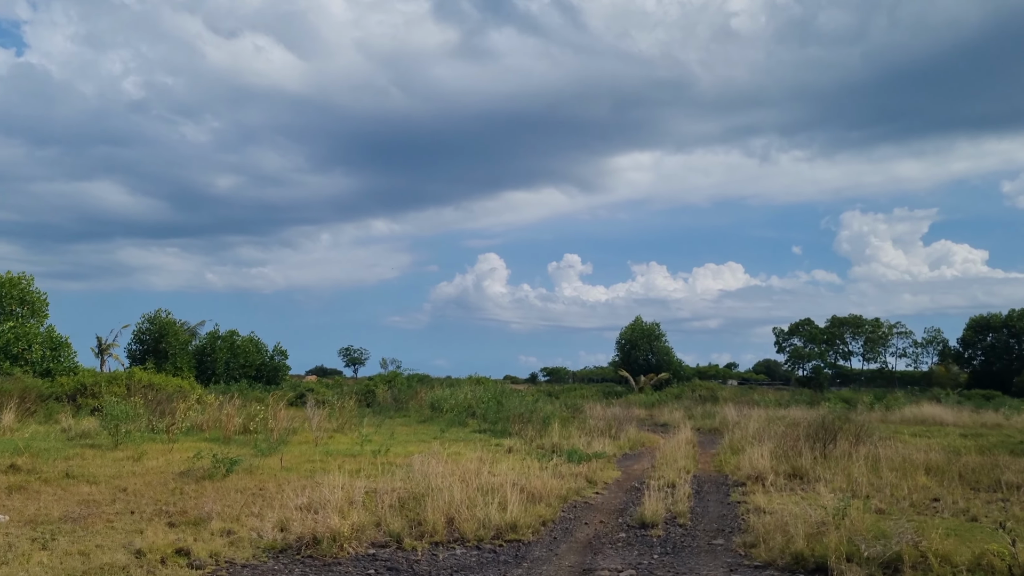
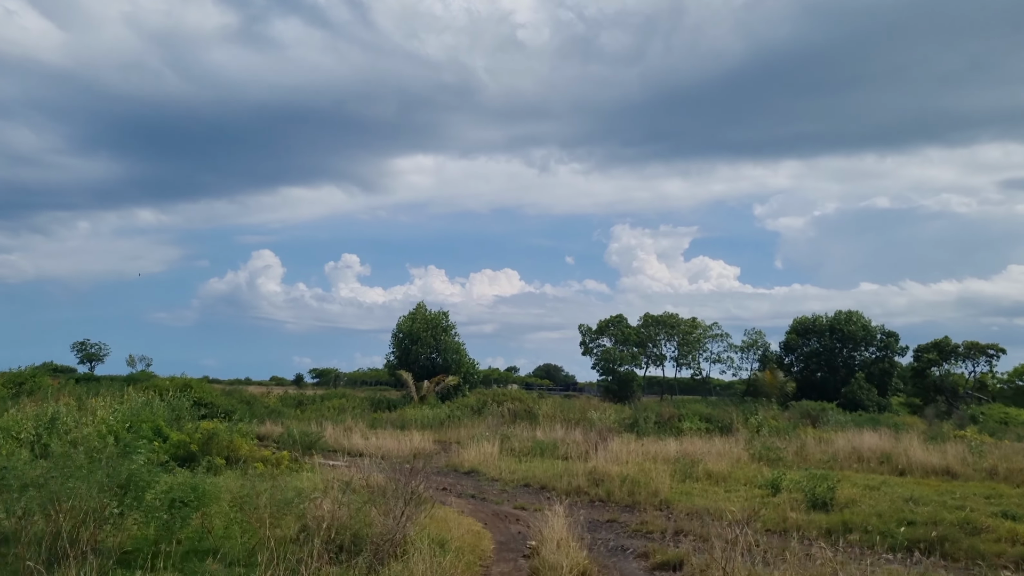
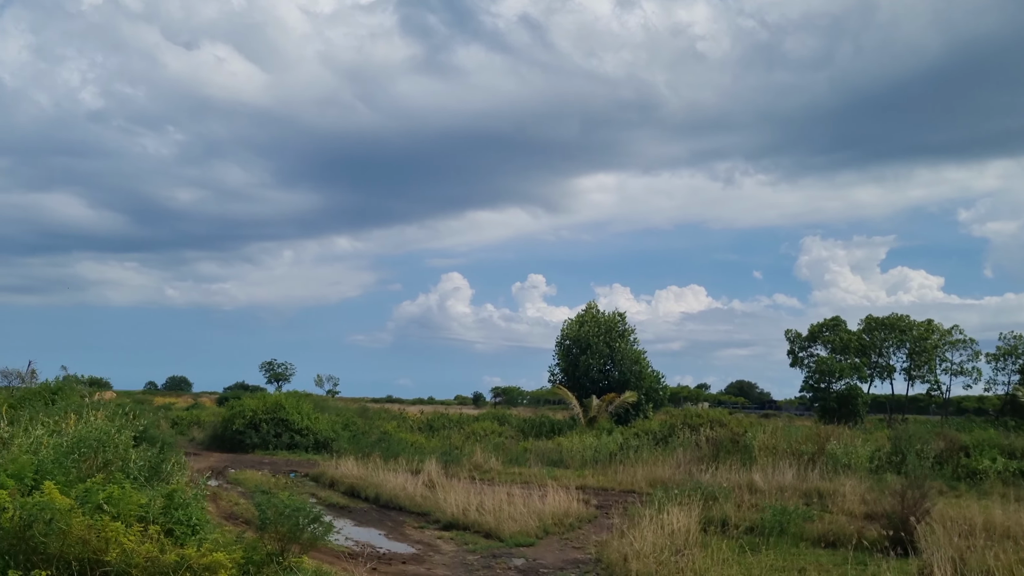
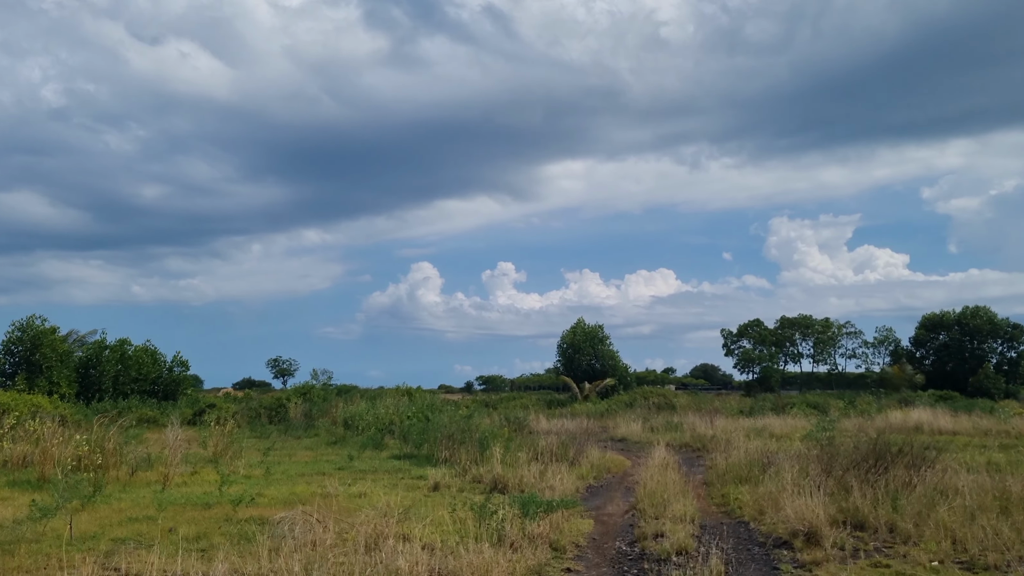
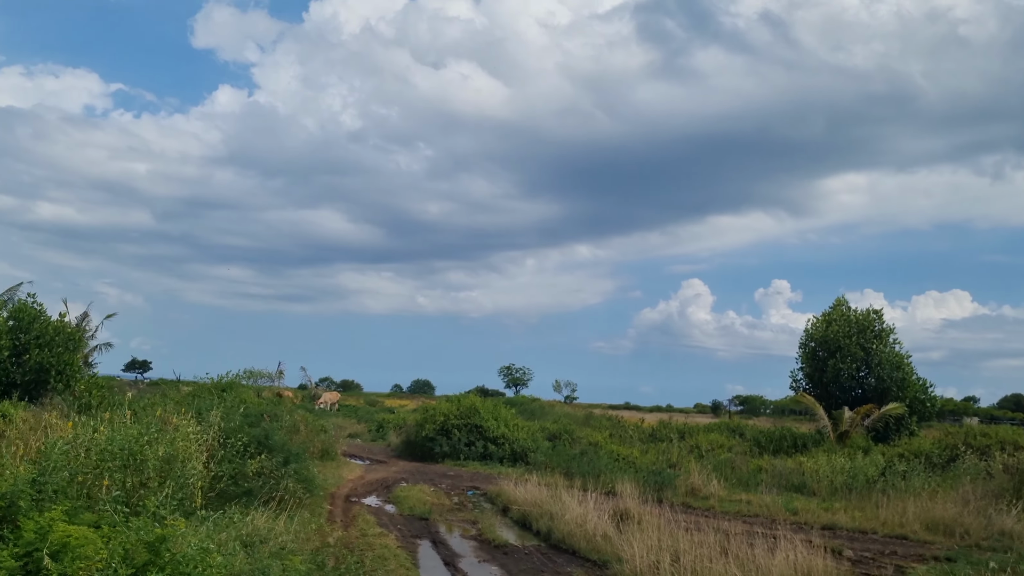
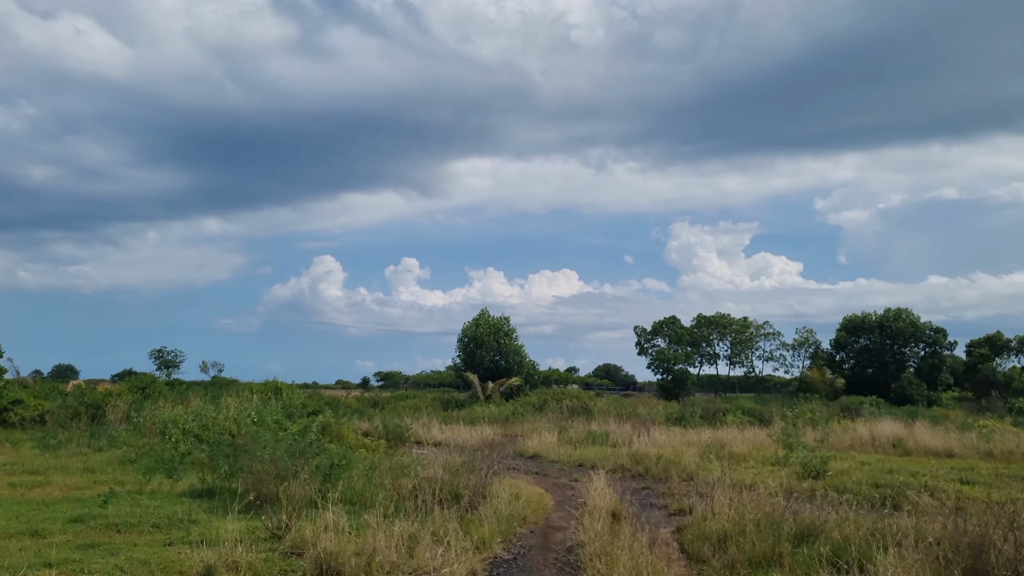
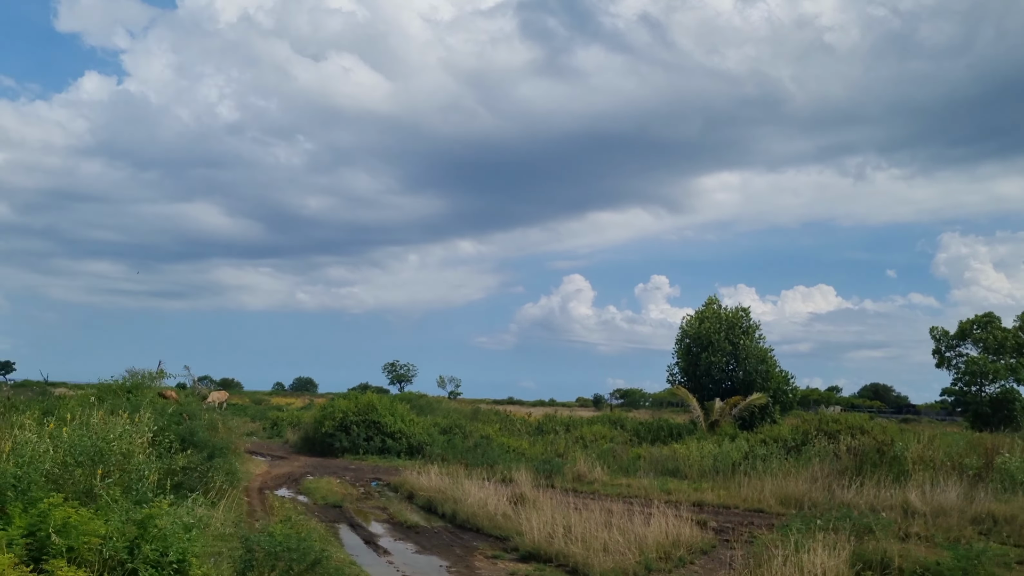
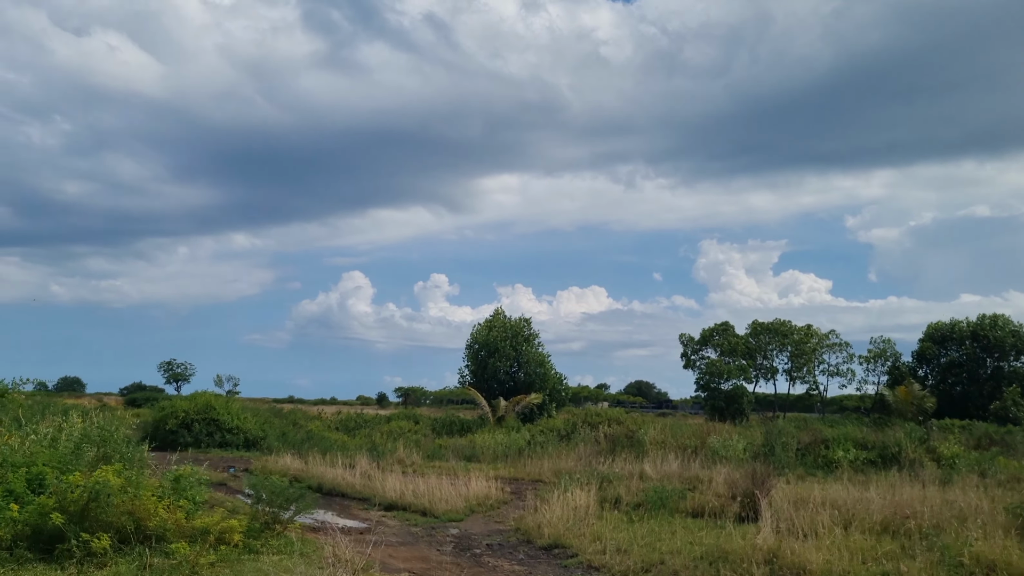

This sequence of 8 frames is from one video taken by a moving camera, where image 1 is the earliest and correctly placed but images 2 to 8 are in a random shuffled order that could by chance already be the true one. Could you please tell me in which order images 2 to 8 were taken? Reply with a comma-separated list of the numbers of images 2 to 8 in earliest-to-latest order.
4, 6, 2, 8, 3, 7, 5
